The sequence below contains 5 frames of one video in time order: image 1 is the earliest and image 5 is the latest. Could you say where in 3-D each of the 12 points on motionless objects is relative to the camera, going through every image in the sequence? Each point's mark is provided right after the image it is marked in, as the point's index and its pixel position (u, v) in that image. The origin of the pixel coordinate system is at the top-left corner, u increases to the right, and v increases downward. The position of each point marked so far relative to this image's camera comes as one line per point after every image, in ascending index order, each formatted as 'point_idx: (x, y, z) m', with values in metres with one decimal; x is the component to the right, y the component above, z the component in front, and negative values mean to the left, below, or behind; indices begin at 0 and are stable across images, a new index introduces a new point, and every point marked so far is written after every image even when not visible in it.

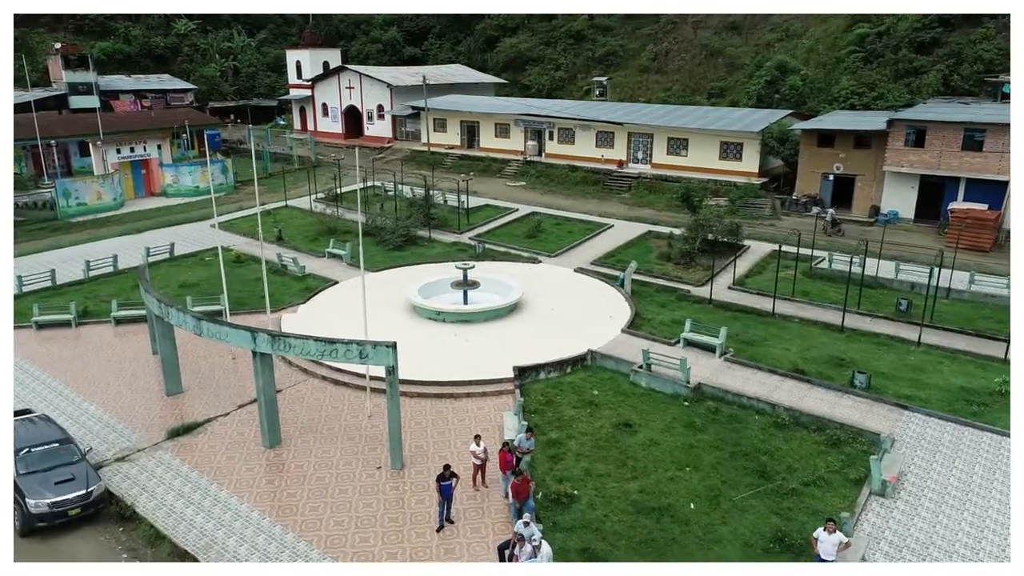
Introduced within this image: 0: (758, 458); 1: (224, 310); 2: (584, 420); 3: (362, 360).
0: (+4.2, -2.9, +12.2) m
1: (-7.3, -0.6, +18.2) m
2: (+1.3, -2.5, +13.4) m
3: (-2.4, -1.2, +11.3) m
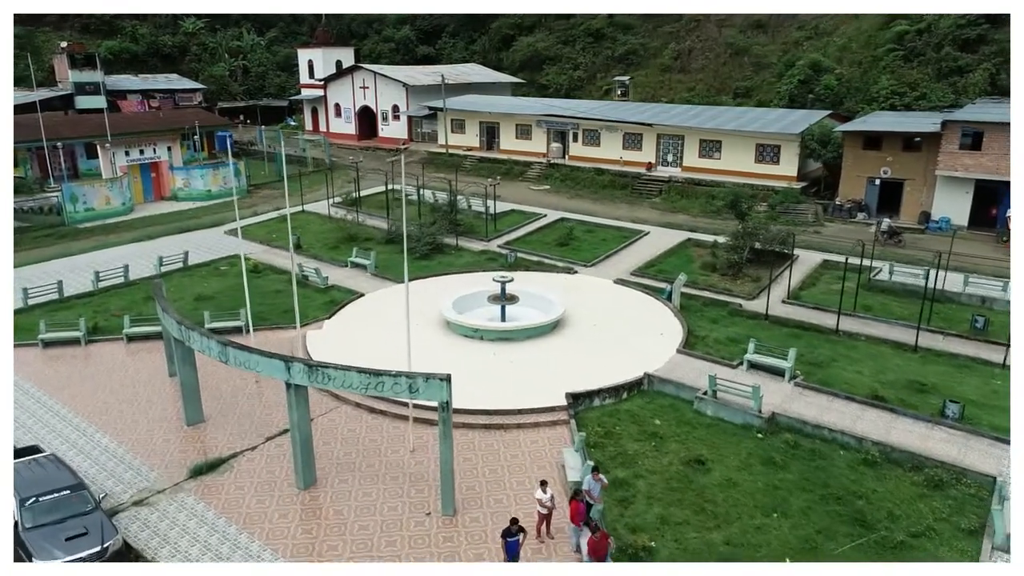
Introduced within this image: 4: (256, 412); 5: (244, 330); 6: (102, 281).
0: (+5.1, -3.2, +10.9) m
1: (-6.3, -0.9, +16.9) m
2: (+2.3, -2.8, +12.1) m
3: (-1.4, -1.5, +10.0) m
4: (-4.7, -2.3, +13.3) m
5: (-6.3, -1.0, +16.8) m
6: (-11.2, +0.2, +19.7) m
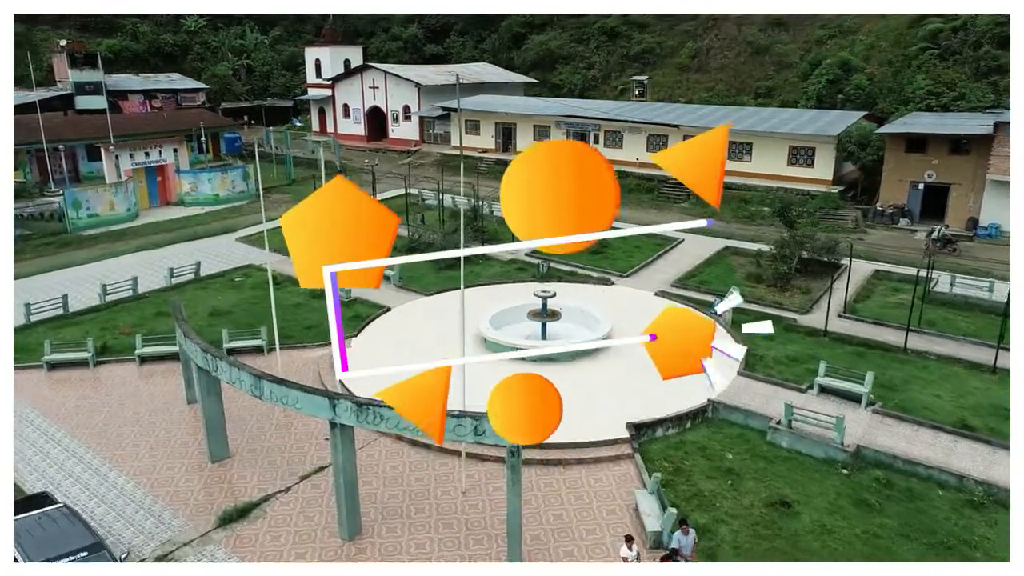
0: (+6.1, -3.6, +9.7) m
1: (-5.3, -1.2, +15.6) m
2: (+3.3, -3.2, +10.9) m
3: (-0.4, -1.8, +8.8) m
4: (-3.8, -2.6, +12.0) m
5: (-5.3, -1.4, +15.6) m
6: (-10.3, -0.2, +18.4) m
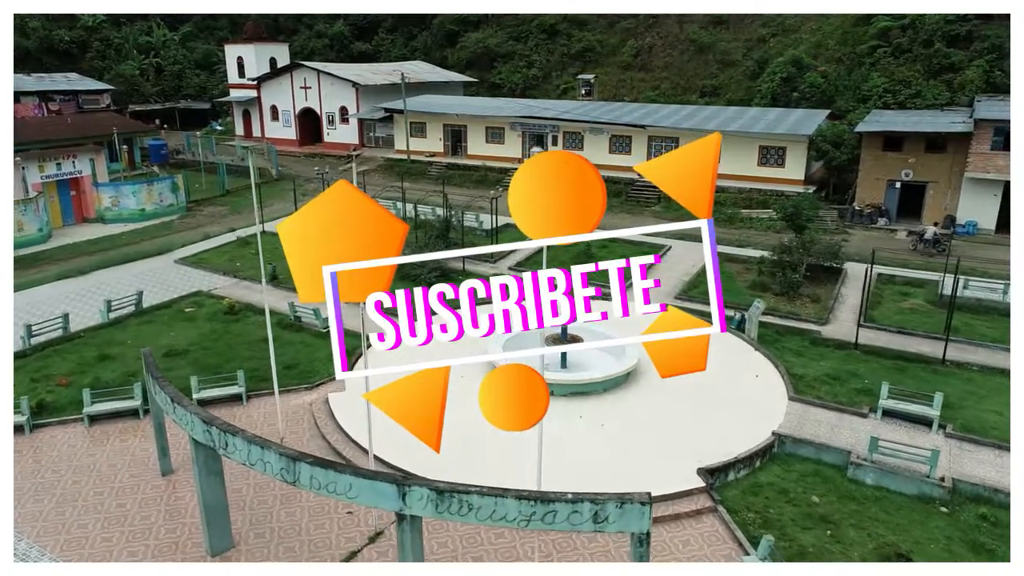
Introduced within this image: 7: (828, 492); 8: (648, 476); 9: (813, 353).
0: (+7.3, -3.8, +8.7) m
1: (-4.9, -1.9, +13.2) m
2: (+4.3, -3.5, +9.5) m
3: (+0.8, -2.3, +7.0) m
4: (-2.8, -3.3, +9.8) m
5: (-4.9, -2.0, +13.2) m
6: (-10.2, -1.0, +15.4) m
7: (+4.7, -3.1, +10.8) m
8: (+2.0, -2.8, +10.8) m
9: (+6.4, -1.4, +15.3) m
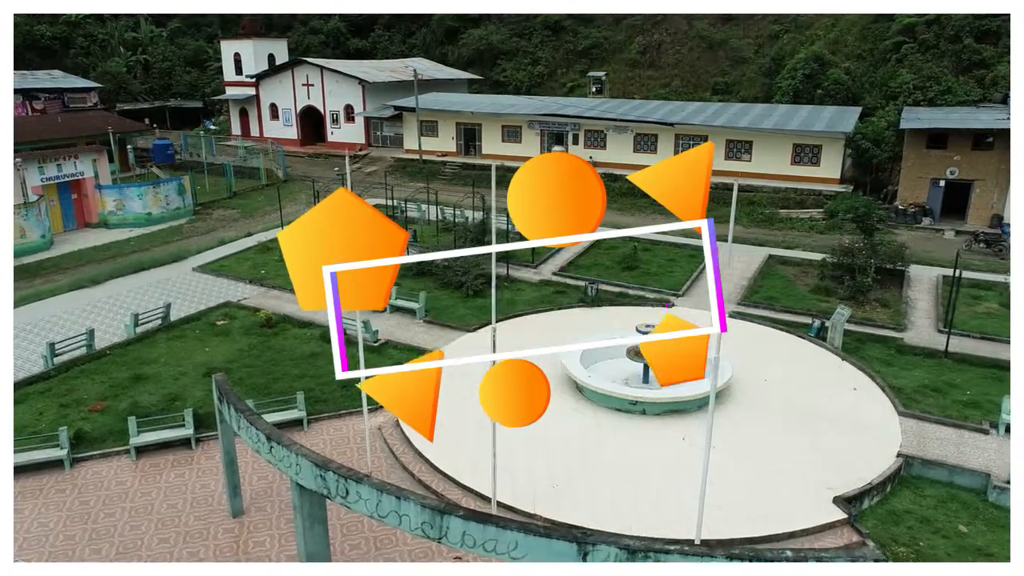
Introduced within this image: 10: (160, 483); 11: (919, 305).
0: (+8.9, -3.9, +7.8) m
1: (-3.4, -2.1, +11.9) m
2: (+5.9, -3.6, +8.5) m
3: (+2.5, -2.5, +5.9) m
4: (-1.2, -3.4, +8.6) m
5: (-3.4, -2.2, +11.9) m
6: (-8.8, -1.3, +13.9) m
7: (+6.3, -3.2, +9.8) m
8: (+3.6, -3.0, +9.7) m
9: (+7.8, -1.5, +14.4) m
10: (-5.1, -2.8, +10.4) m
11: (+9.7, -0.3, +17.1) m
